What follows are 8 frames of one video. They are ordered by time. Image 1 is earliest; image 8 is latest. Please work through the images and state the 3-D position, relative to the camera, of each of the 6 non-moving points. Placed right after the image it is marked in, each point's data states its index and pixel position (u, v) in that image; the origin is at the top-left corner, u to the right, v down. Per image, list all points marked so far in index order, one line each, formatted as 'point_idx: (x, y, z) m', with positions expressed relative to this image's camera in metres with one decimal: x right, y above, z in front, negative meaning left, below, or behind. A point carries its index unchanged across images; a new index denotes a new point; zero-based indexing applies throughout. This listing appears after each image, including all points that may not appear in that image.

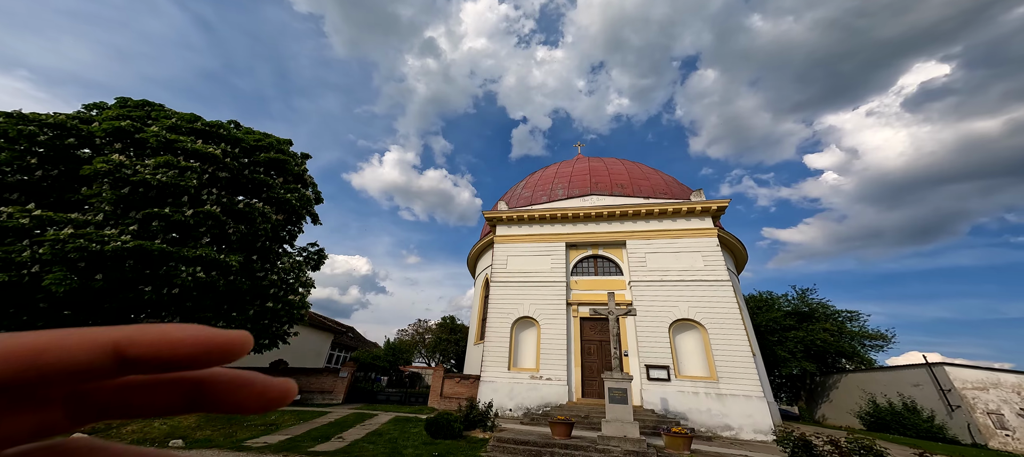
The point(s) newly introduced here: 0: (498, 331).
0: (-0.6, -4.6, +16.0) m
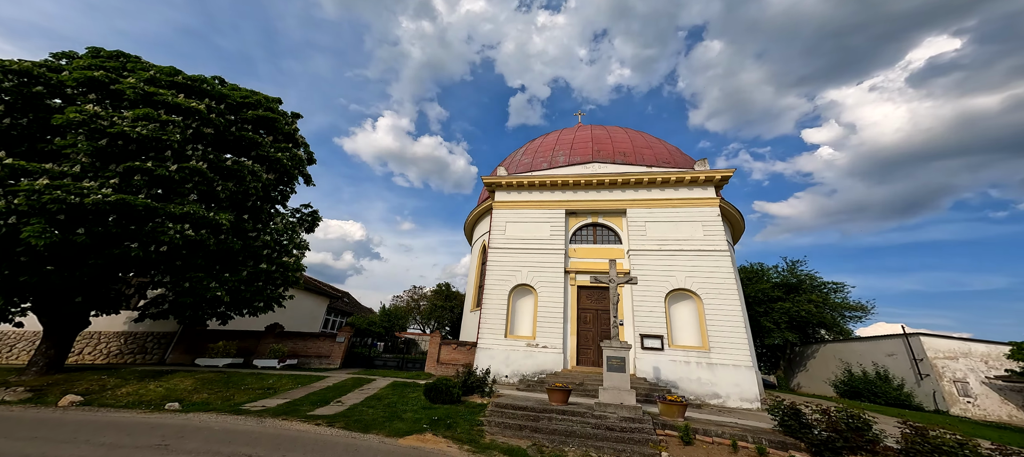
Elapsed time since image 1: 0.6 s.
0: (-0.8, -3.2, +16.0) m
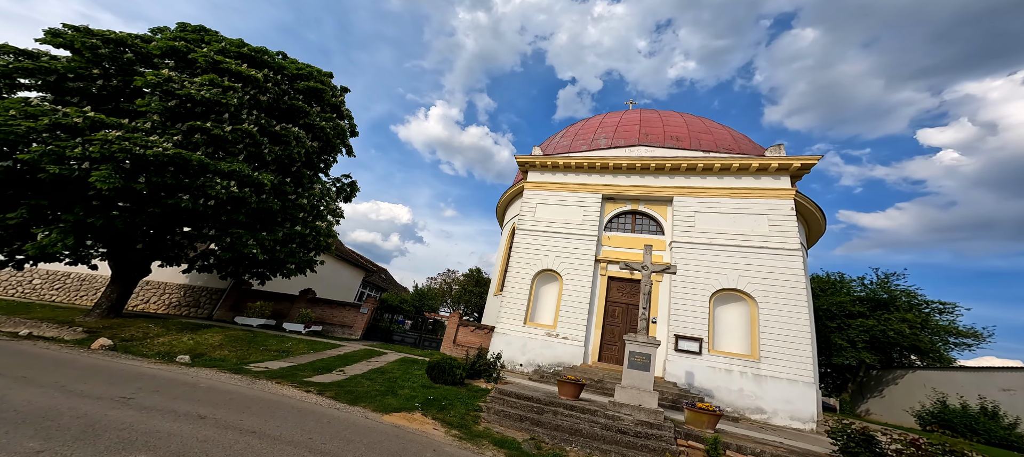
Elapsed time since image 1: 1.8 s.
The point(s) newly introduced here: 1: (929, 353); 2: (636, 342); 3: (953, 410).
0: (+0.3, -2.4, +15.3) m
1: (+22.1, -6.7, +19.2) m
2: (+3.0, -2.7, +8.4) m
3: (+17.4, -7.2, +13.9) m
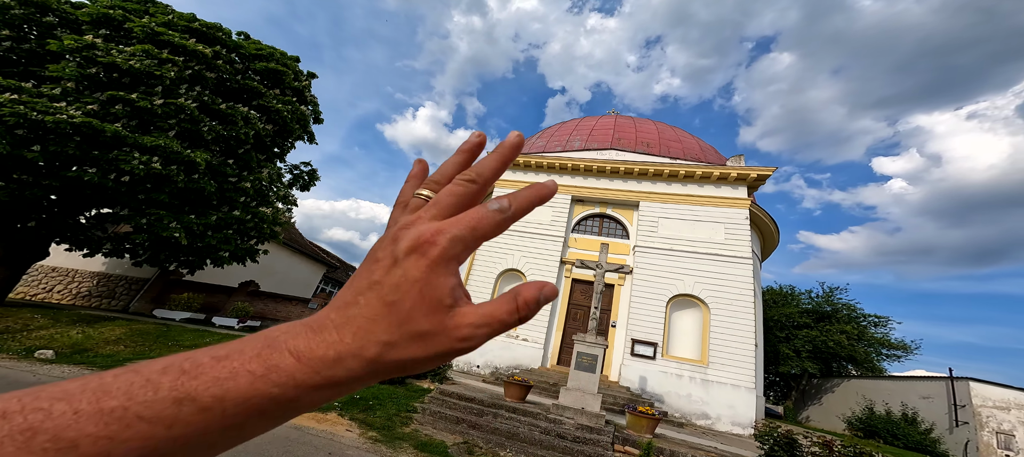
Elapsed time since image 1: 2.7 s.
0: (-1.4, -2.4, +15.1) m
1: (+19.9, -7.7, +20.2) m
2: (+1.7, -2.7, +8.3) m
3: (+15.5, -7.9, +14.7) m
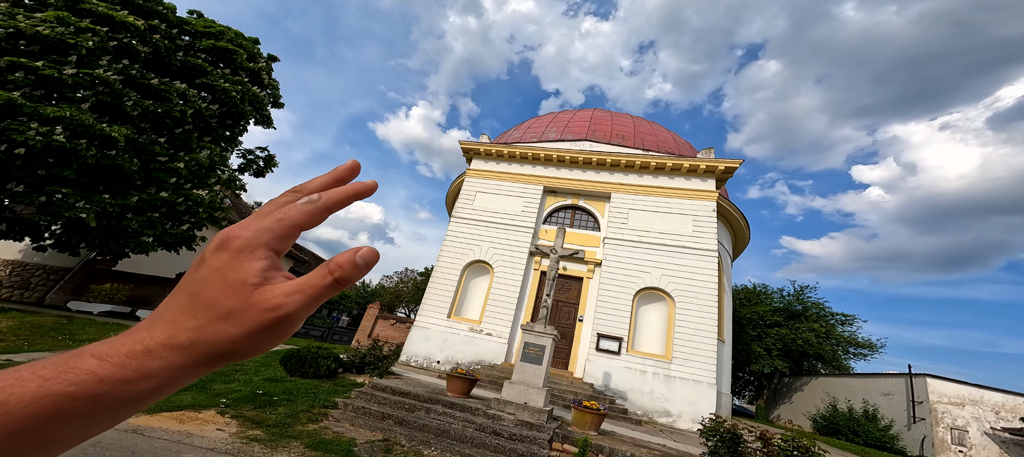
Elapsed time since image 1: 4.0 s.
0: (-2.8, -2.0, +14.5) m
1: (+18.2, -7.6, +20.3) m
2: (+0.5, -2.4, +7.9) m
3: (+14.0, -7.8, +14.6) m
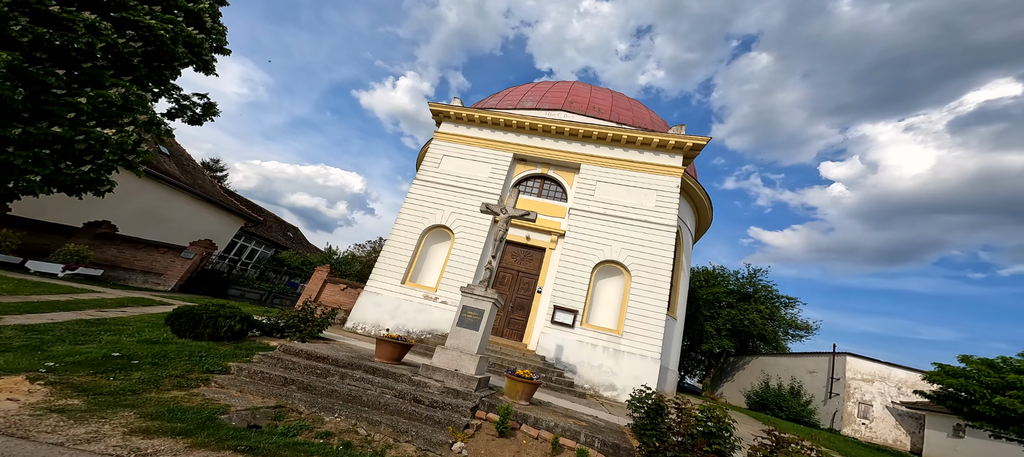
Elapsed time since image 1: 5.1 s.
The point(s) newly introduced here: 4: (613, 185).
0: (-4.5, -0.6, +13.9) m
1: (+15.8, -6.9, +21.3) m
2: (-0.9, -1.6, +7.5) m
3: (+11.9, -7.2, +15.4) m
4: (+3.9, +1.6, +14.0) m
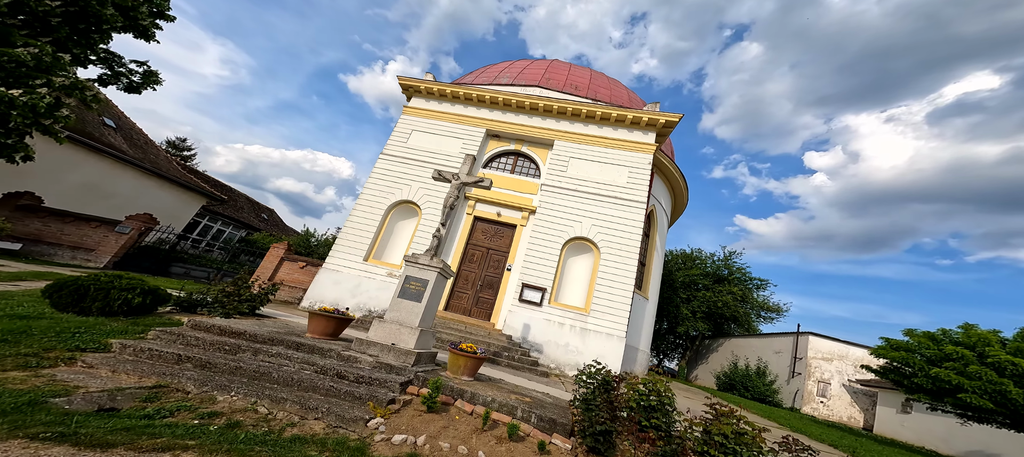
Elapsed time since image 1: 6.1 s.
0: (-5.7, +0.3, +13.3) m
1: (+14.4, -5.8, +21.4) m
2: (-1.9, -0.9, +7.0) m
3: (+10.6, -6.3, +15.4) m
4: (+2.7, +2.5, +13.5) m
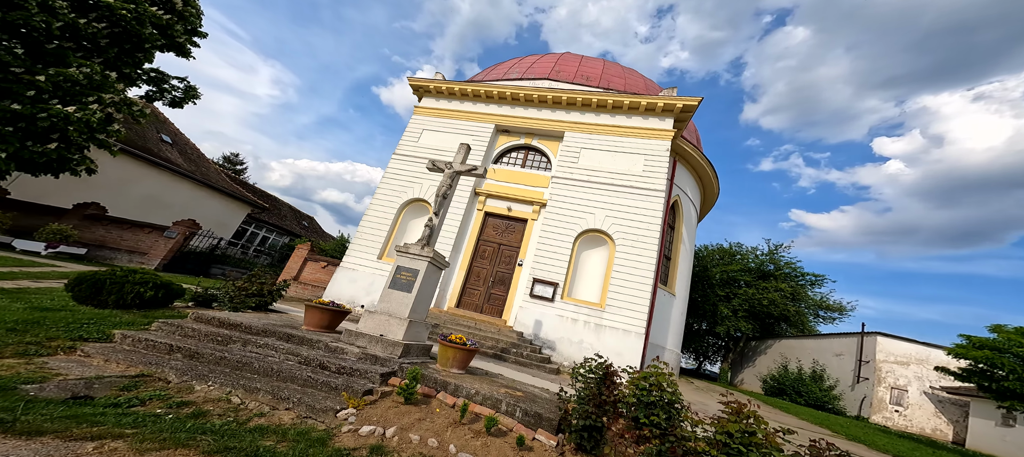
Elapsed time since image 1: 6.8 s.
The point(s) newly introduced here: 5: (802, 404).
0: (-5.2, +0.3, +13.5) m
1: (+15.9, -5.2, +19.5) m
2: (-2.0, -0.7, +6.9) m
3: (+11.5, -5.8, +13.9) m
4: (+3.1, +2.8, +12.9) m
5: (+11.0, -6.5, +13.1) m
